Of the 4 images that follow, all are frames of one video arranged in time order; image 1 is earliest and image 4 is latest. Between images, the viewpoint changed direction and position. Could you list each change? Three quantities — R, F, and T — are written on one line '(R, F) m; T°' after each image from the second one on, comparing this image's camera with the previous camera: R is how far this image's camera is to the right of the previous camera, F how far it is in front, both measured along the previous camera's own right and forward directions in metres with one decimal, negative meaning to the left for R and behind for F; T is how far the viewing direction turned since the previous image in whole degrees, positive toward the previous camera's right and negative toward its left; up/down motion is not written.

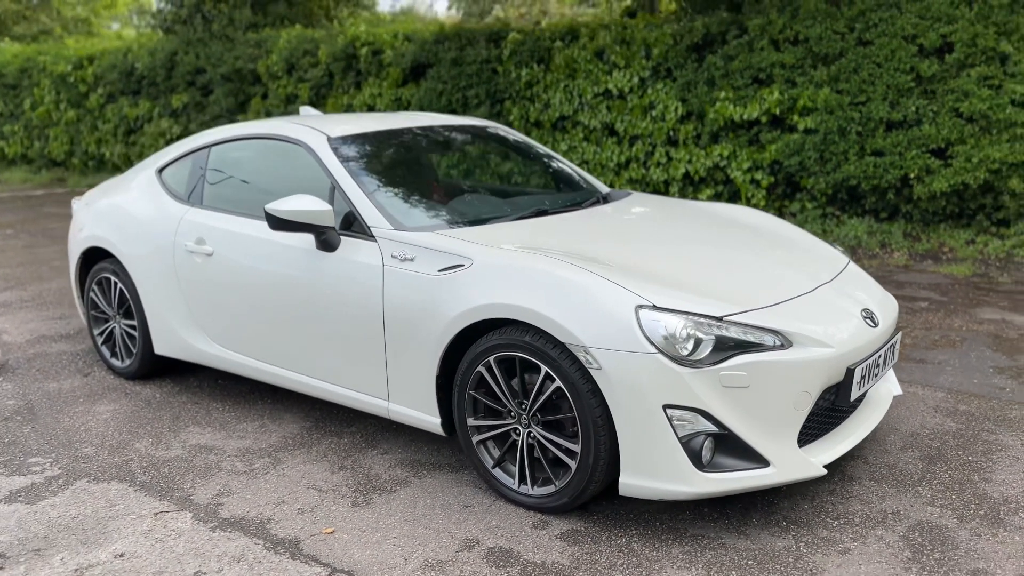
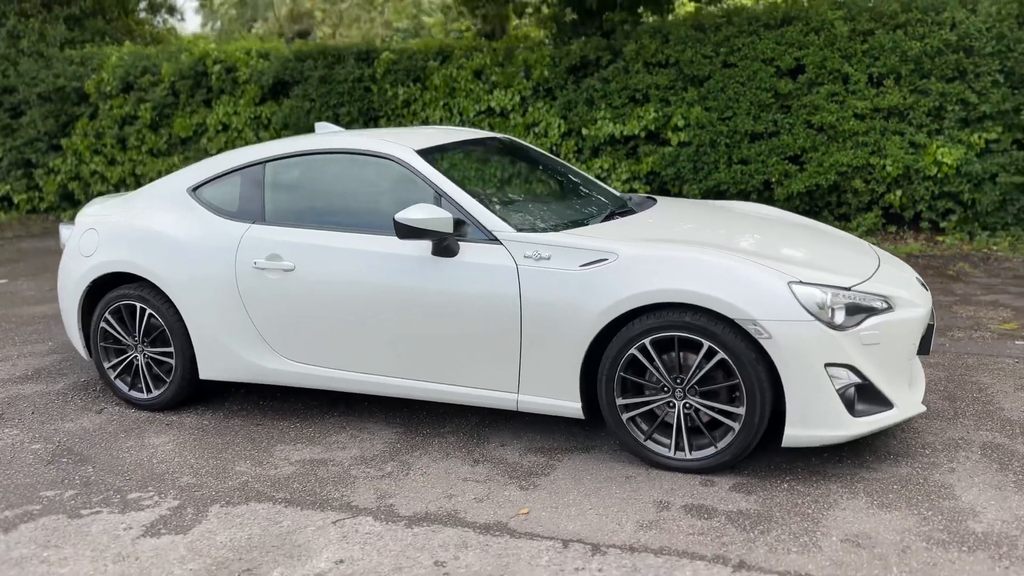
(-1.5, -0.1) m; +15°
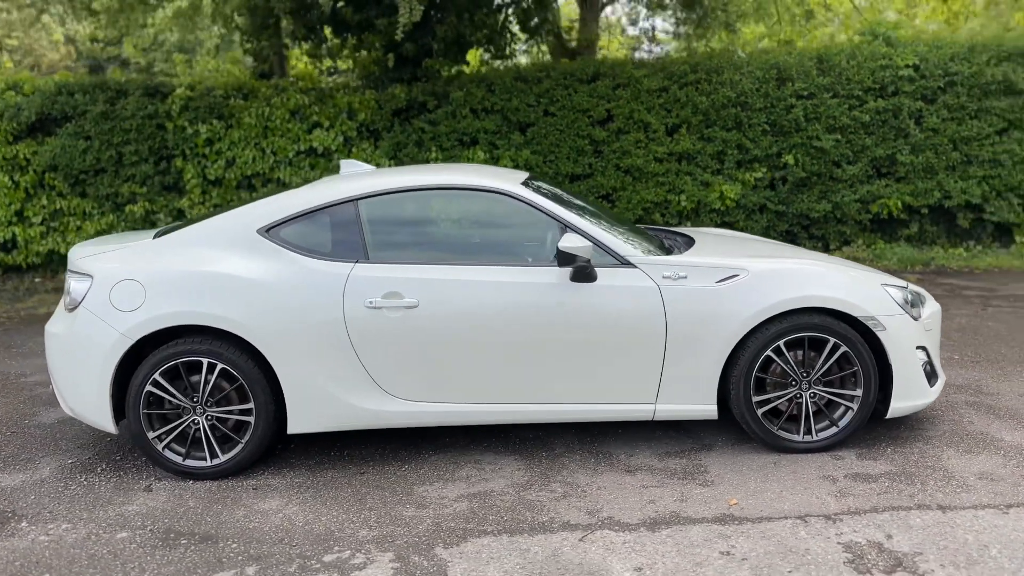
(-2.2, +0.2) m; +23°
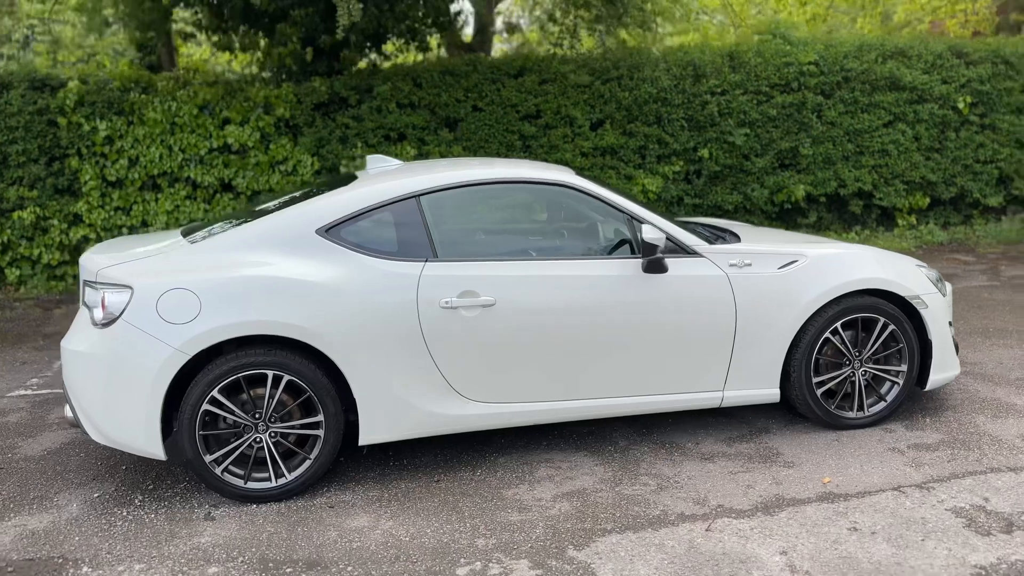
(-1.1, +0.2) m; +10°
